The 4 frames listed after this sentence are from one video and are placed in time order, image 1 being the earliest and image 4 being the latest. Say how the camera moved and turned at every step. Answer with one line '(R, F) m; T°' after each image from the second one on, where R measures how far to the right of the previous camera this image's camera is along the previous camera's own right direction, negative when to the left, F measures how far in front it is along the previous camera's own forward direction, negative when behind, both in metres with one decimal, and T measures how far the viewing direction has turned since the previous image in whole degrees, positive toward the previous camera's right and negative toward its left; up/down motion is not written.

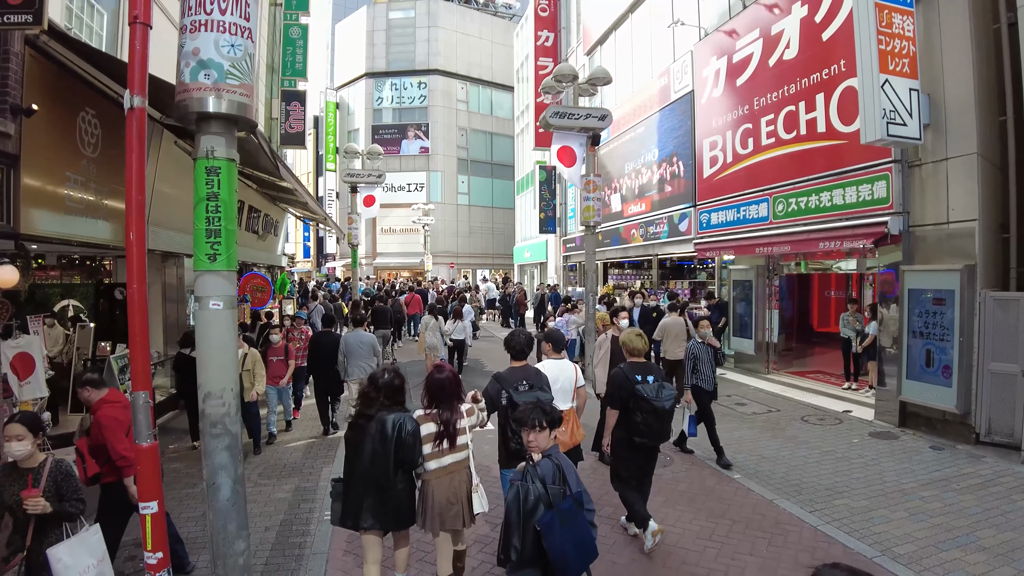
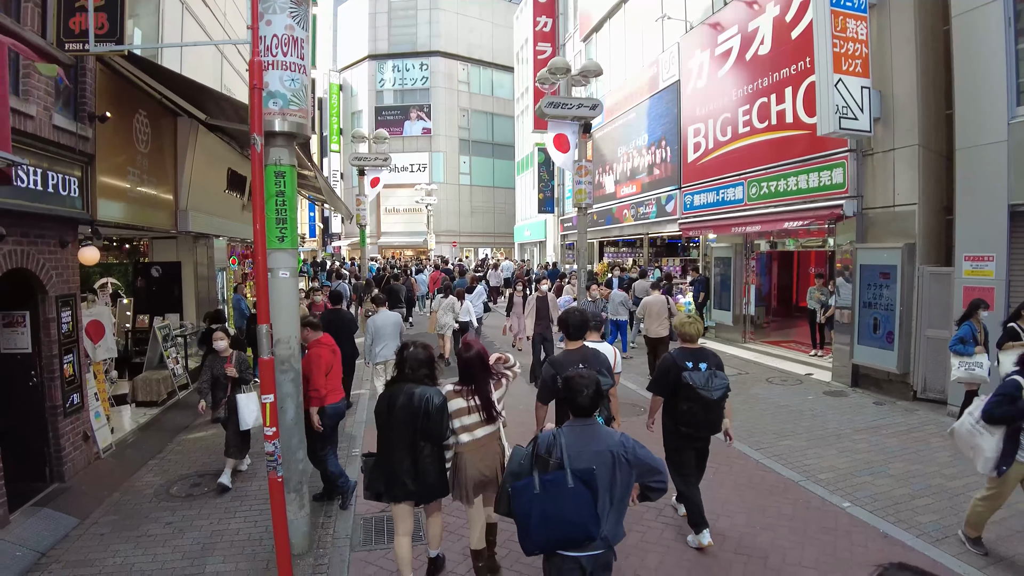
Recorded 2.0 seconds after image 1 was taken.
(+0.1, -1.0) m; 0°
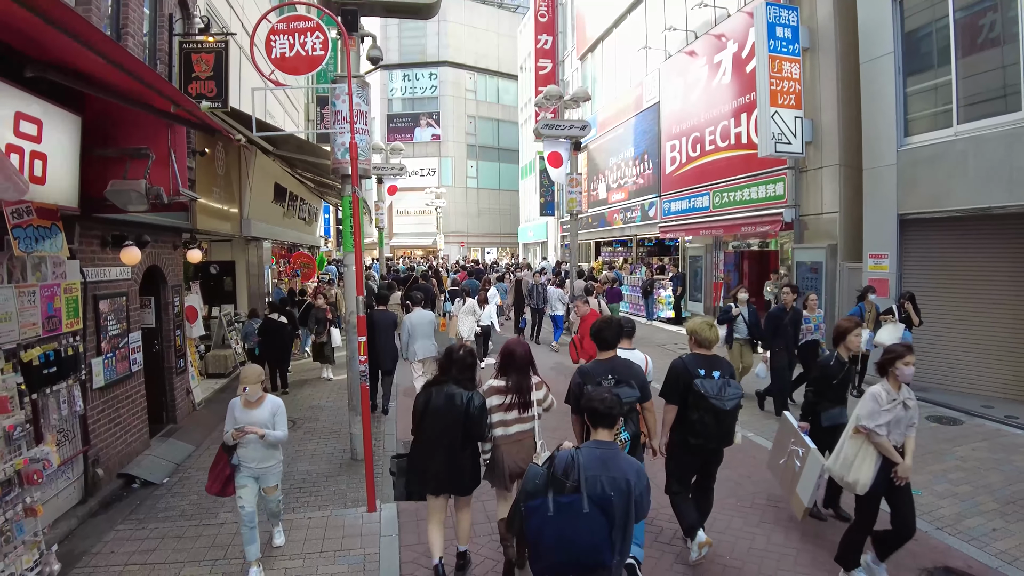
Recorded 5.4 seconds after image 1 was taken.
(+0.1, -2.0) m; -1°
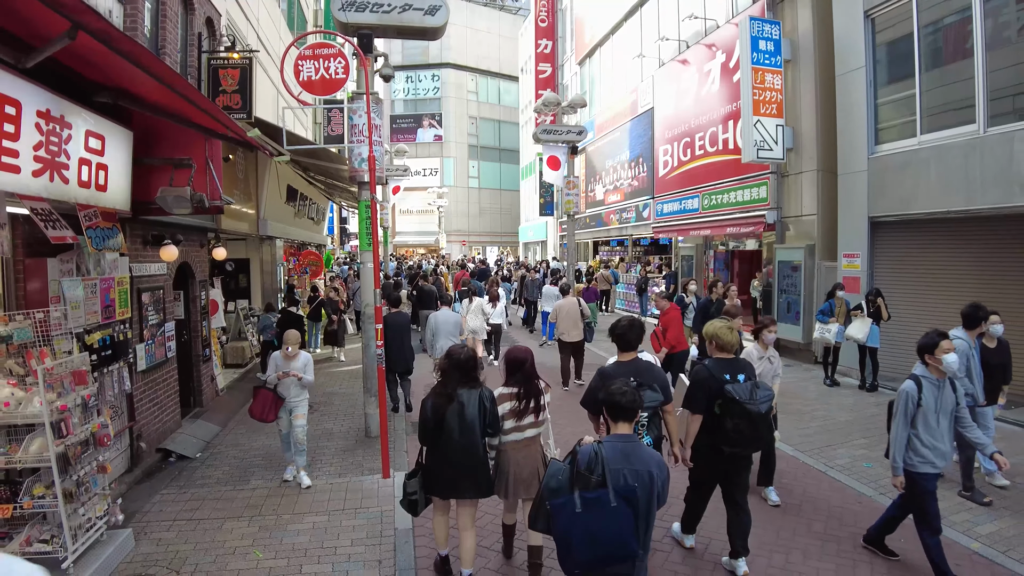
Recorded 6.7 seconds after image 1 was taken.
(0.0, -0.7) m; 0°
